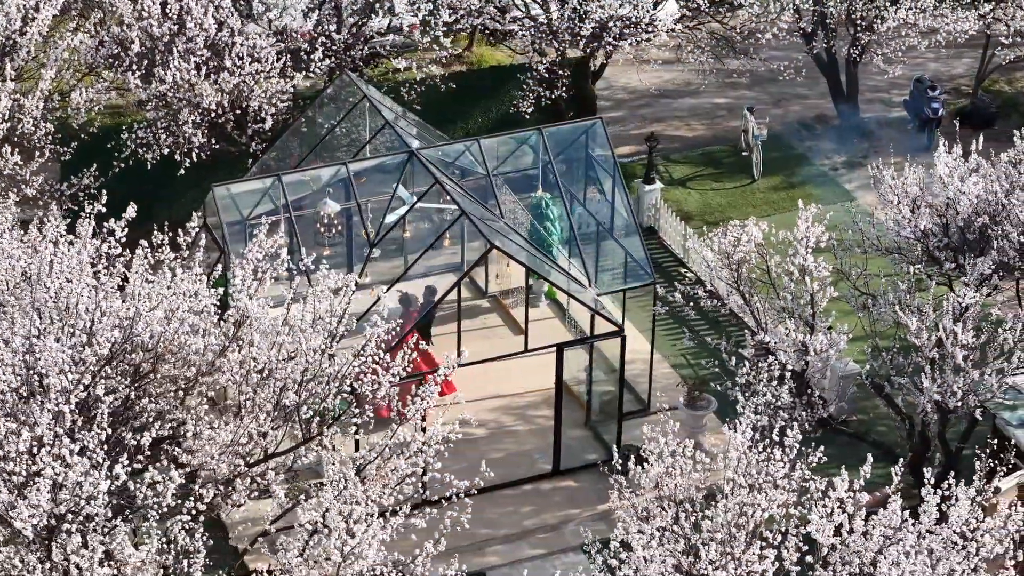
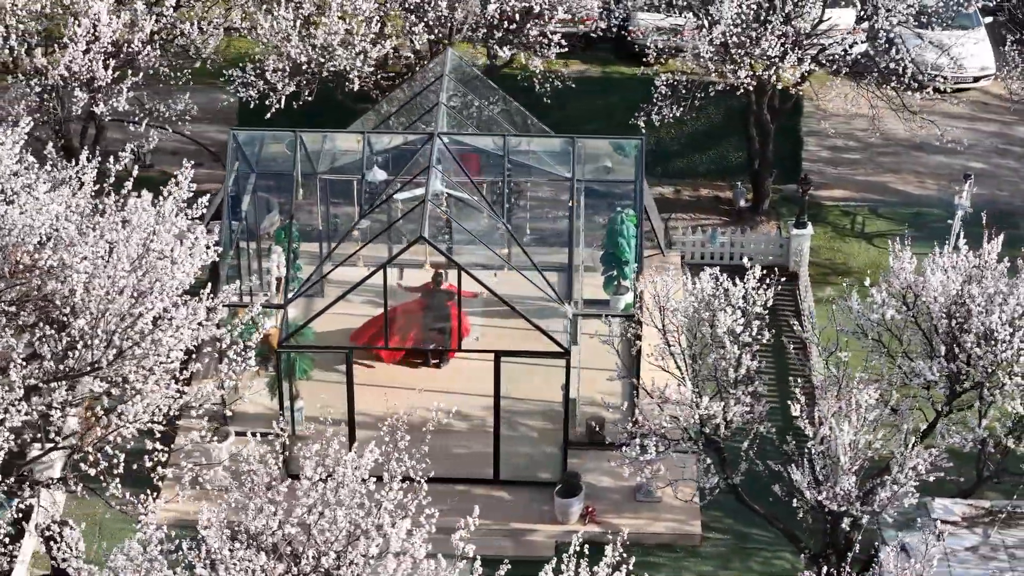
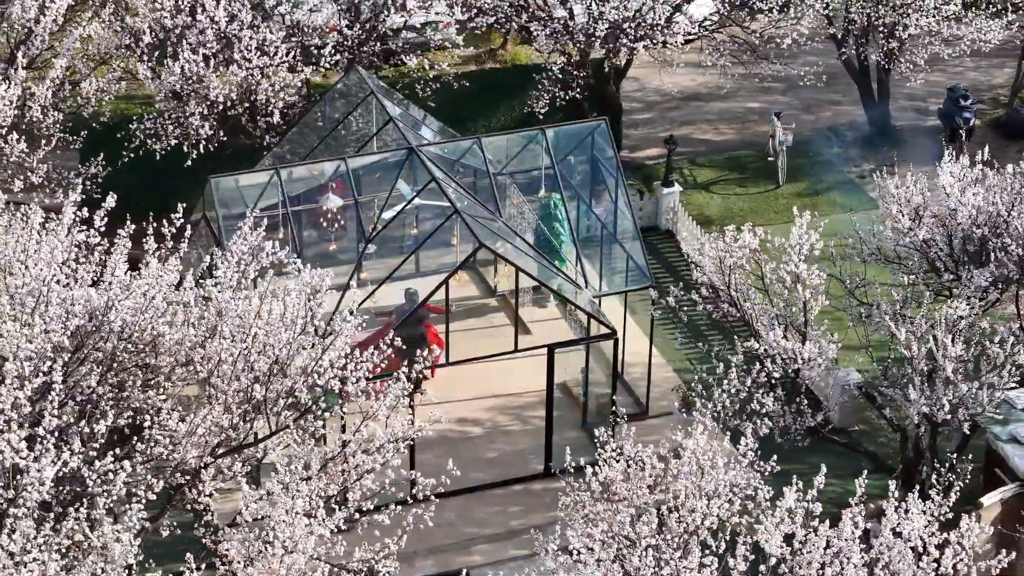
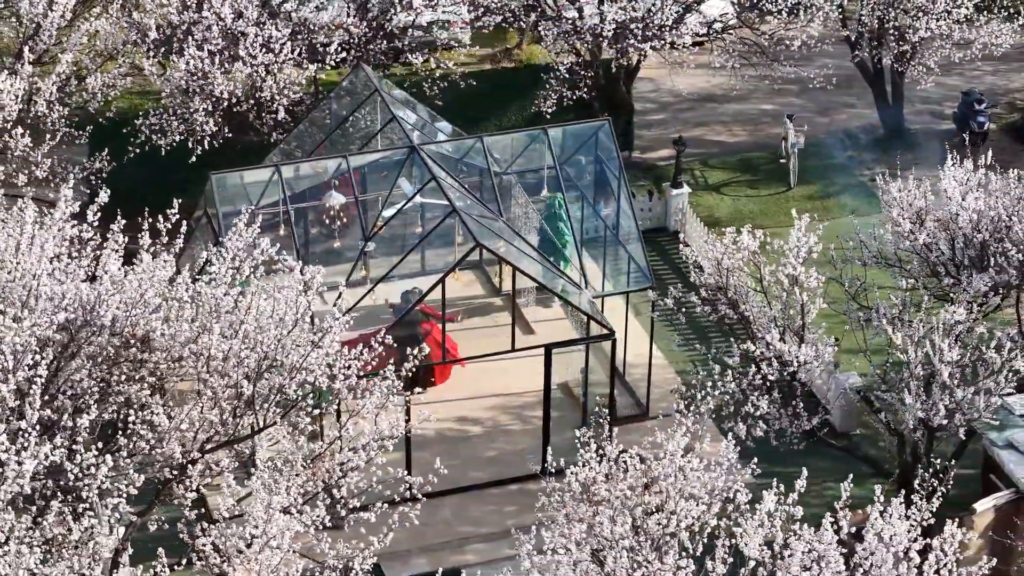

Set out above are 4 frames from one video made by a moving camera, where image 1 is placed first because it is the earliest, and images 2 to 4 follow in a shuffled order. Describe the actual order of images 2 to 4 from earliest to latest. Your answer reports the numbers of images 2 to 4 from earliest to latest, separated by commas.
3, 4, 2
